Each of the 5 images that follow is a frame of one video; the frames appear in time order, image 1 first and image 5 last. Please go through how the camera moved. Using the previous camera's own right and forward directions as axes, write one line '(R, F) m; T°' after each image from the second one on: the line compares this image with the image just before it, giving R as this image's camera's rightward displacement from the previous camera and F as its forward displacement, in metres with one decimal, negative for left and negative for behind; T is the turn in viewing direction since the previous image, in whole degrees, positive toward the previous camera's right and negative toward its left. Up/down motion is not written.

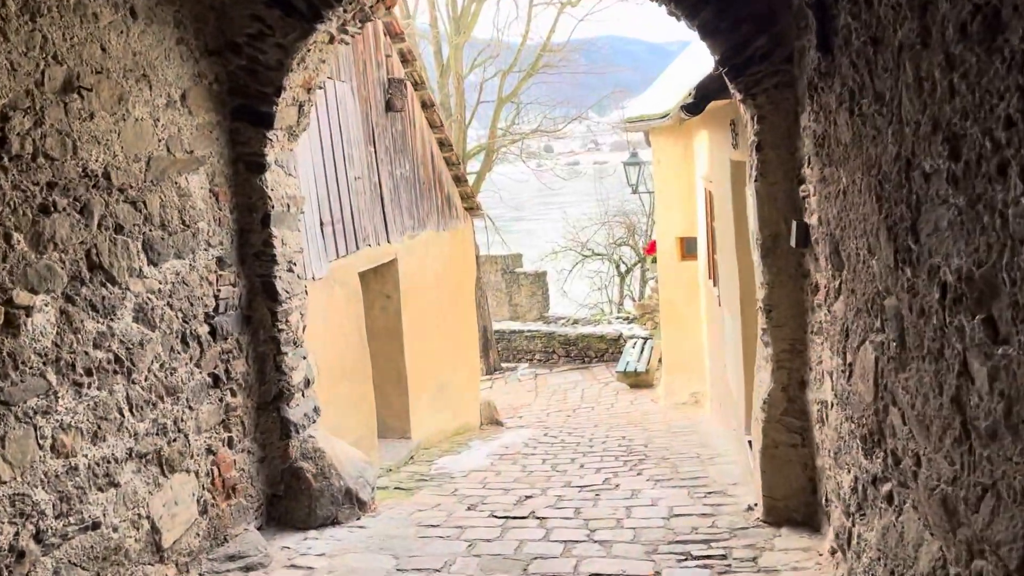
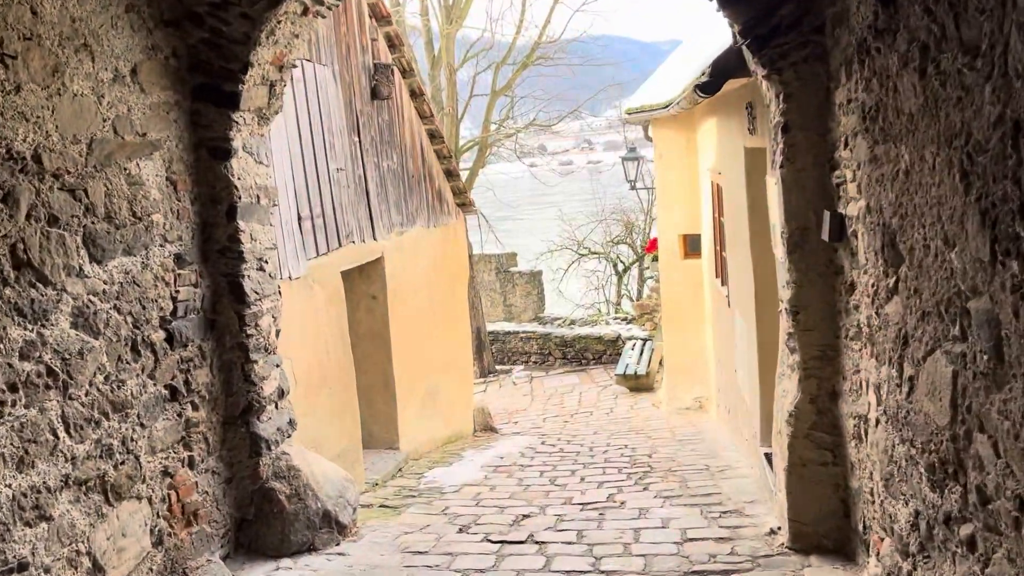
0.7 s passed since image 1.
(0.0, +0.4) m; 0°
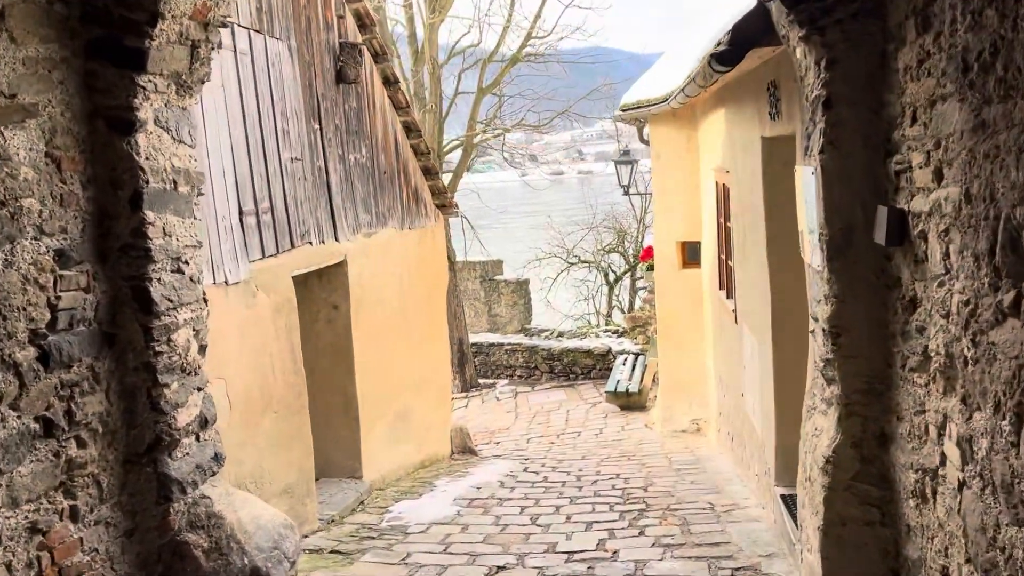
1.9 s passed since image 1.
(+0.1, +0.7) m; +1°
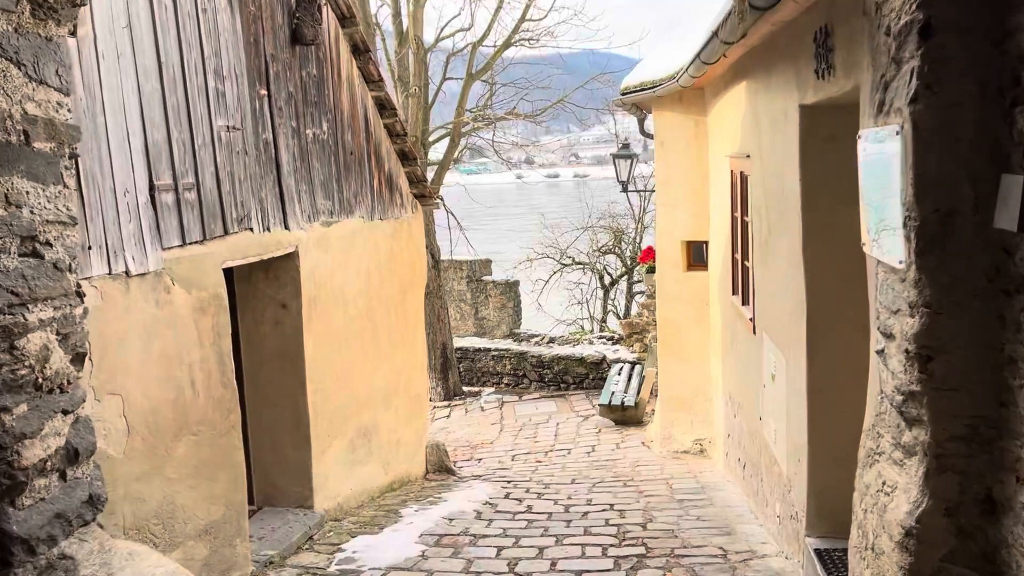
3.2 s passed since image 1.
(+0.1, +0.8) m; 0°
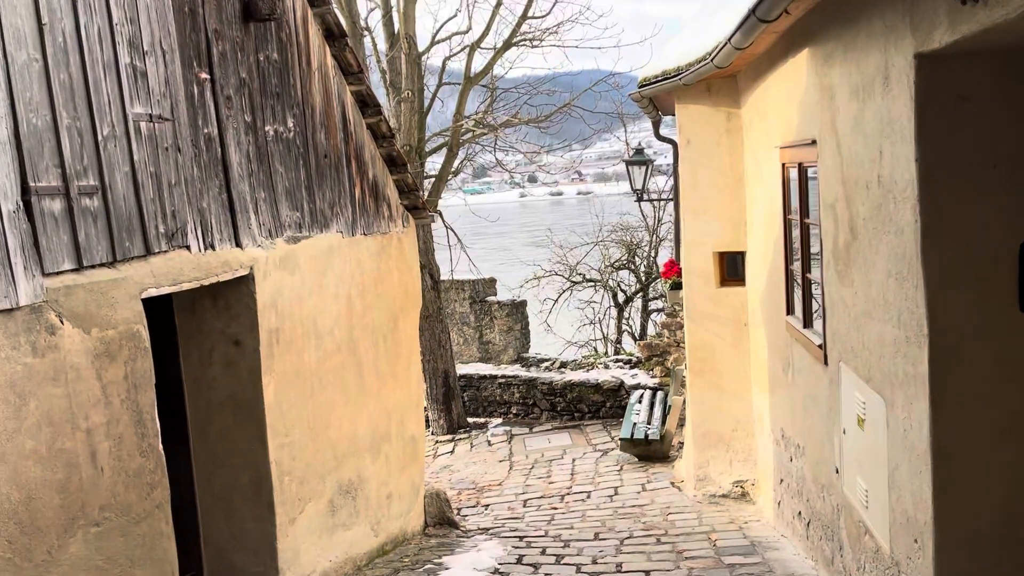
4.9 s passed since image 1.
(0.0, +0.9) m; 0°
